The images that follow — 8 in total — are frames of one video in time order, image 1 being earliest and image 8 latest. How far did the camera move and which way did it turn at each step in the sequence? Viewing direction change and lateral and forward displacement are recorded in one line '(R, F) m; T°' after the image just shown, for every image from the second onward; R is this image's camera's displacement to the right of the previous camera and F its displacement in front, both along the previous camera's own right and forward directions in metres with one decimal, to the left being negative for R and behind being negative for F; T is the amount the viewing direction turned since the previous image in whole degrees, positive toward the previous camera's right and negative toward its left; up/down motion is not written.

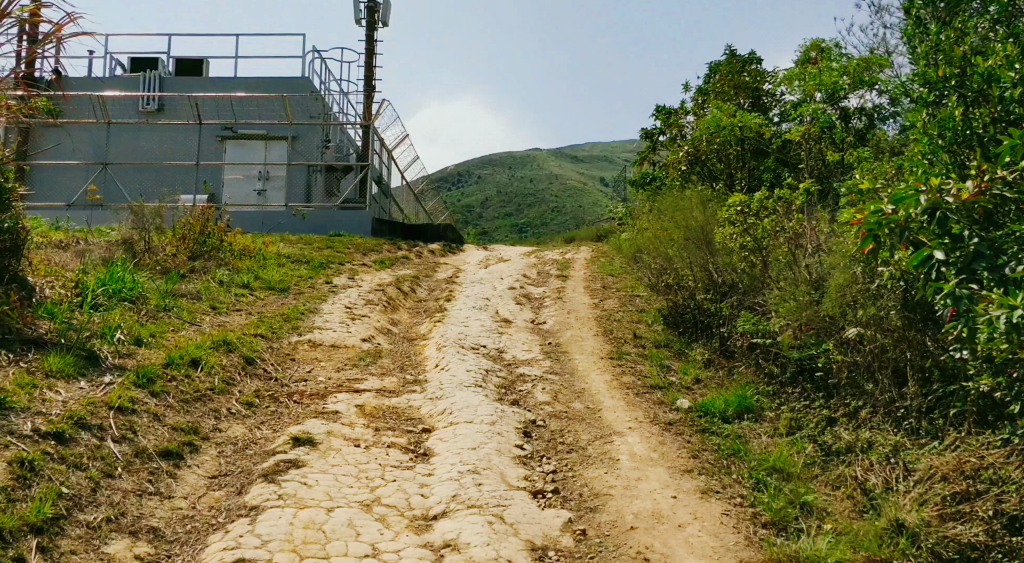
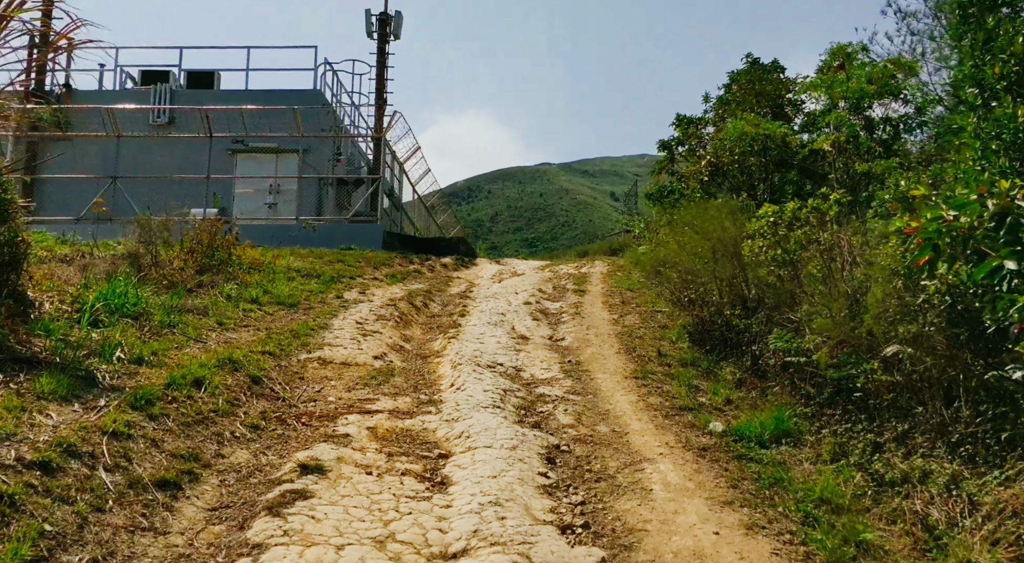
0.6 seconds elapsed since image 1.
(-0.1, +0.4) m; -1°
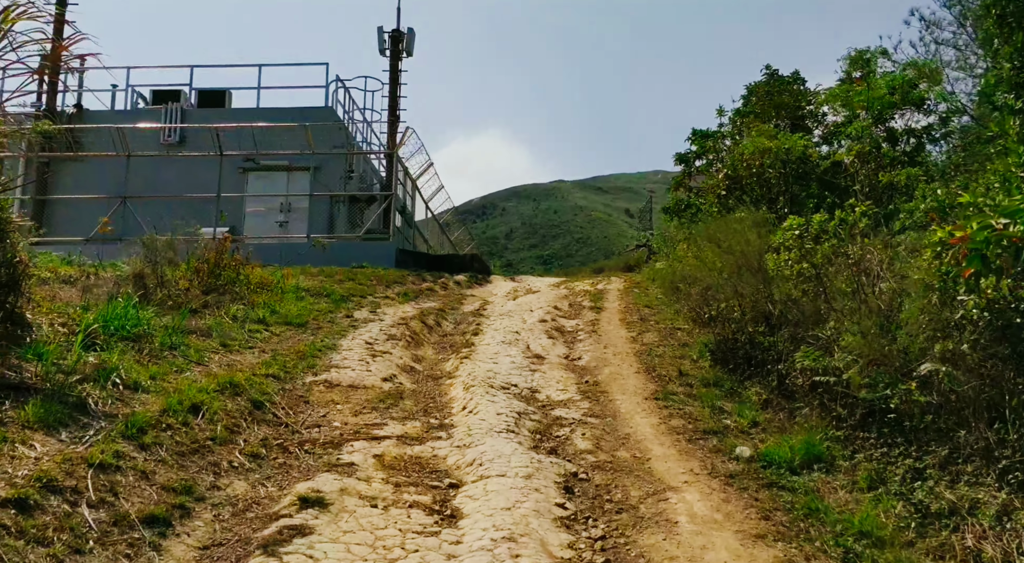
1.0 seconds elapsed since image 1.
(0.0, +0.3) m; -1°
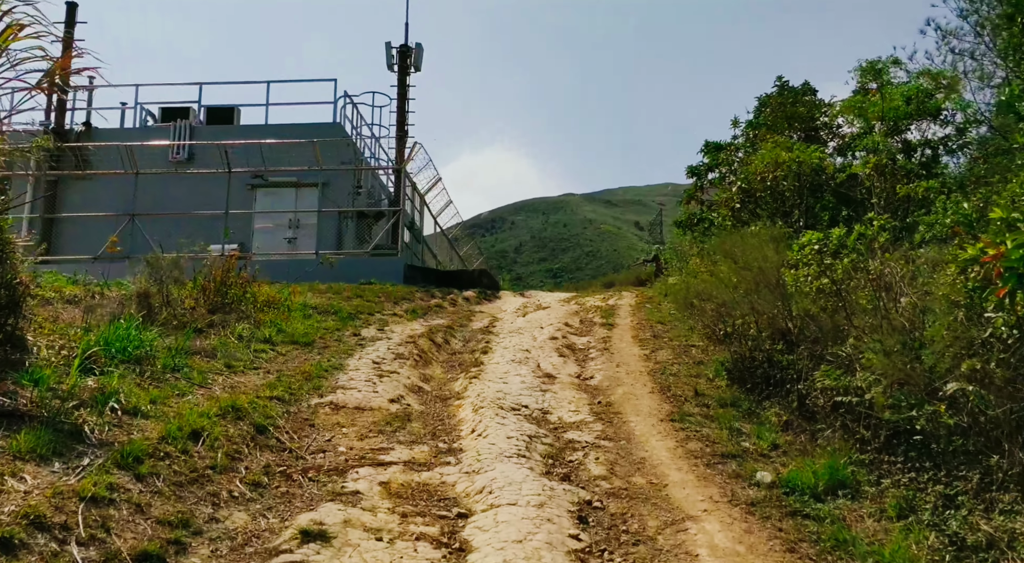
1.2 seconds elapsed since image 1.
(0.0, +0.2) m; -1°
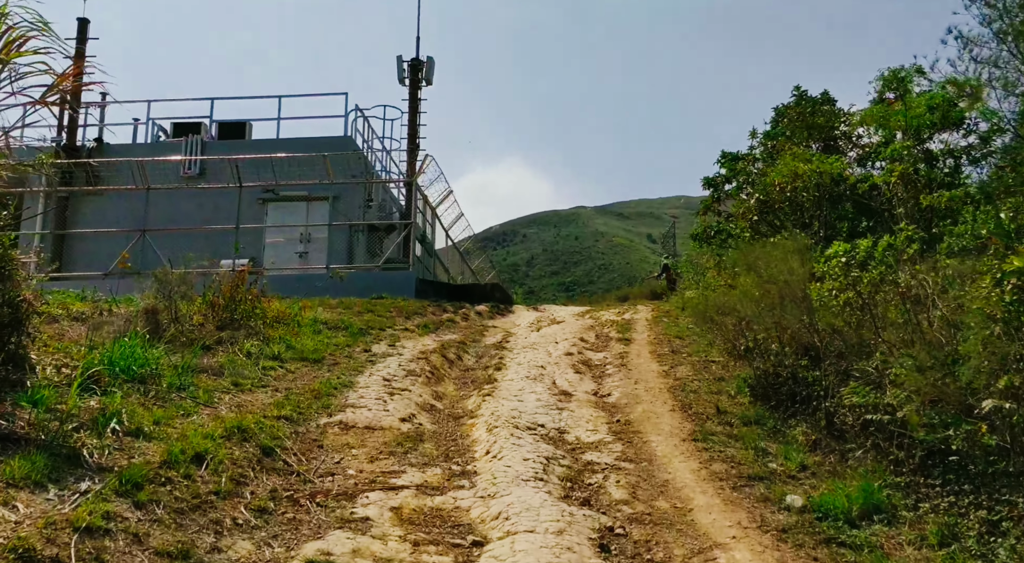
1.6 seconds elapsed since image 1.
(0.0, +0.3) m; -1°
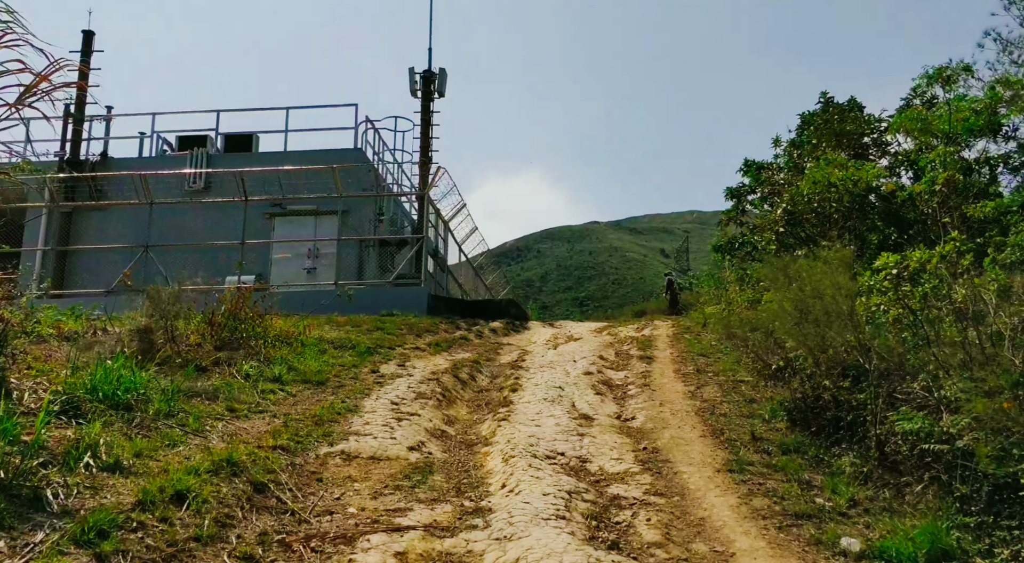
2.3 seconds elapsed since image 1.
(0.0, +0.6) m; -1°
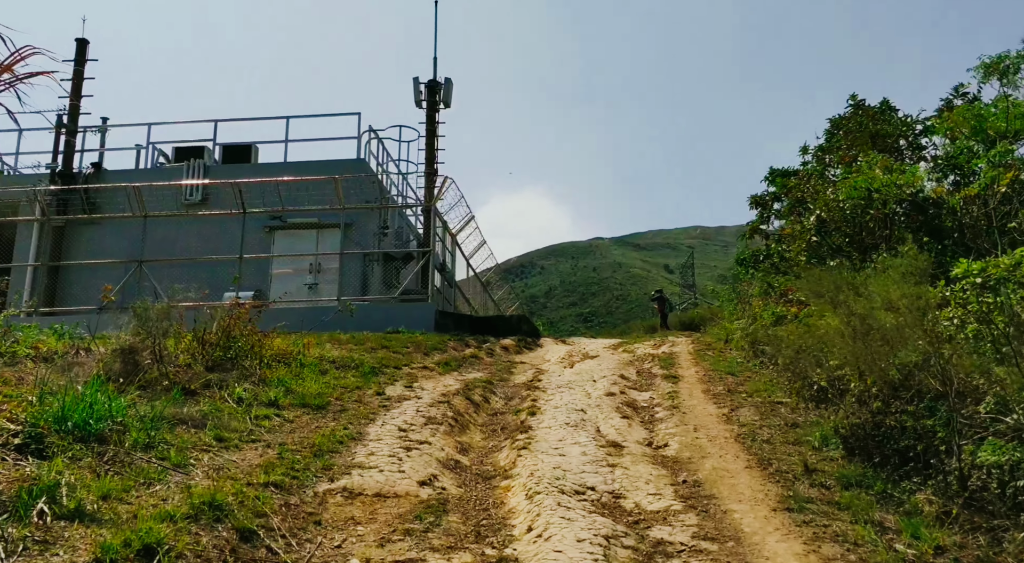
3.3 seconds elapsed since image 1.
(-0.2, +0.8) m; 0°
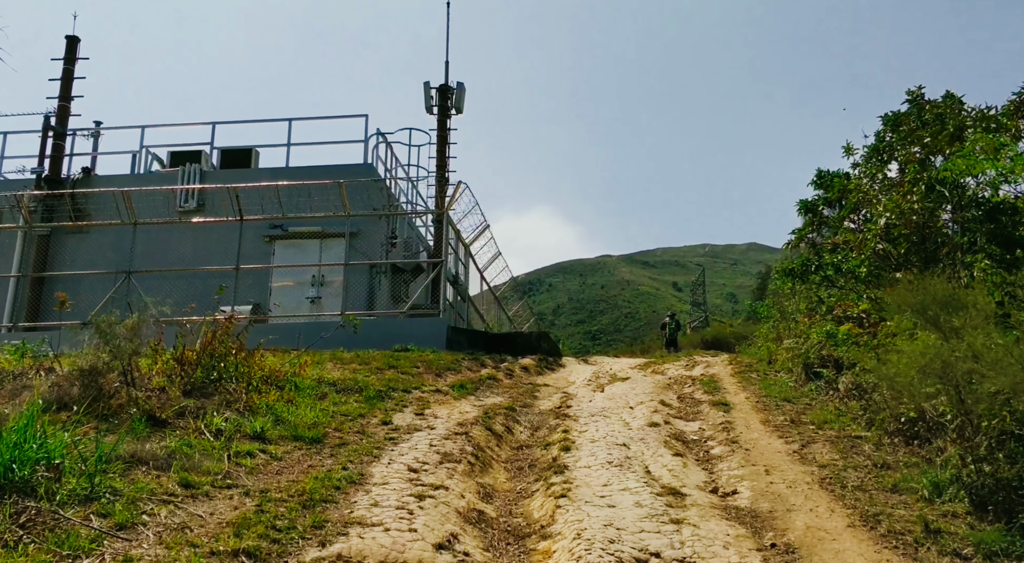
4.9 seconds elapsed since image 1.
(-0.2, +1.4) m; -1°
